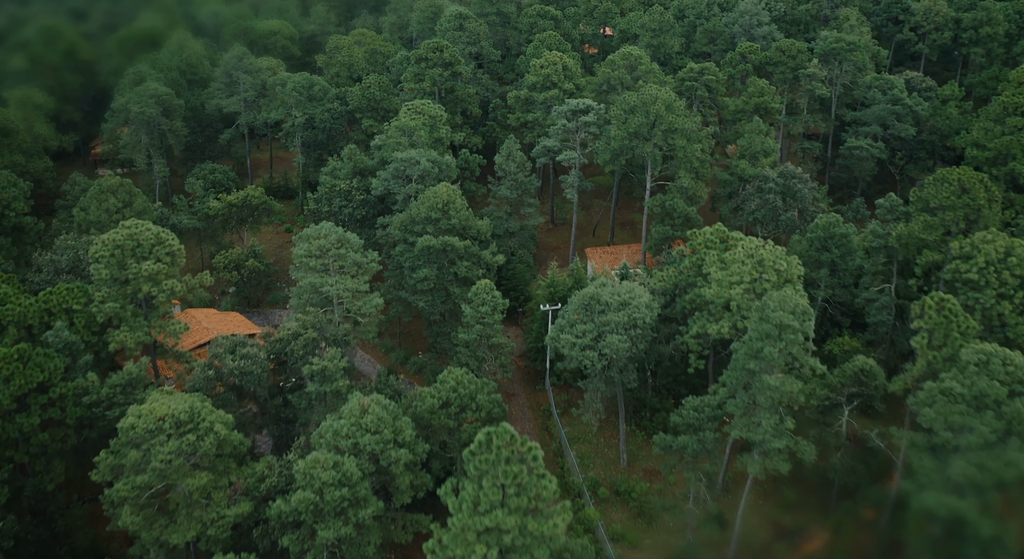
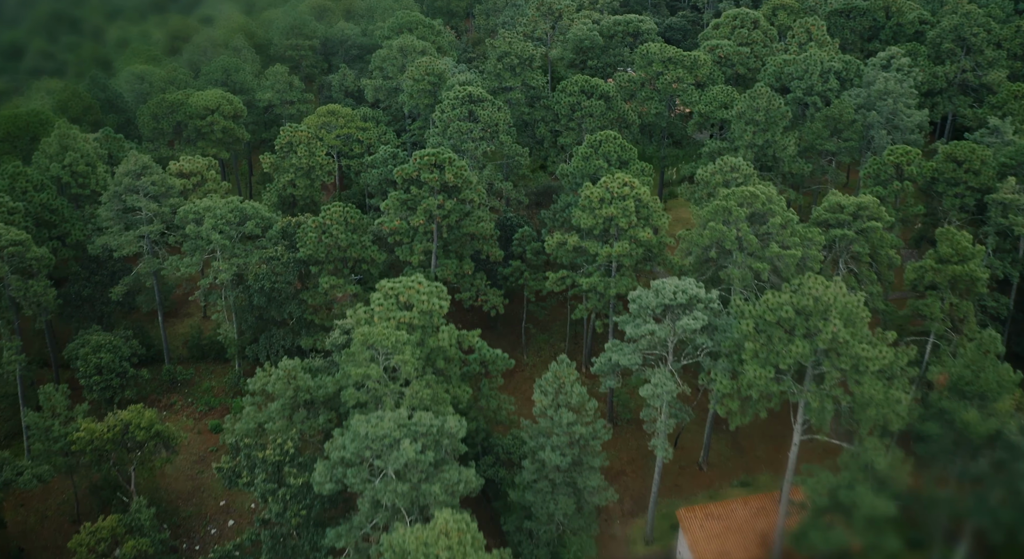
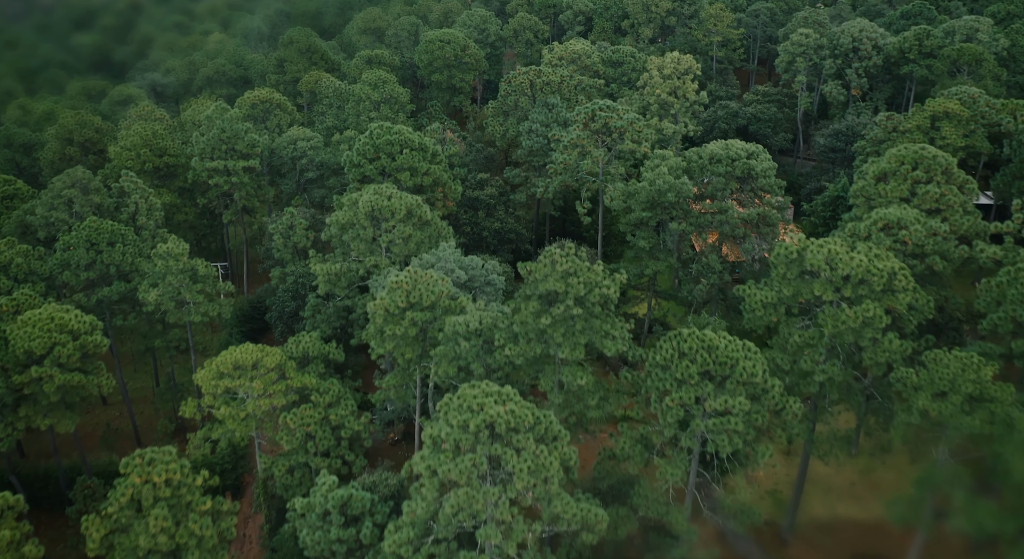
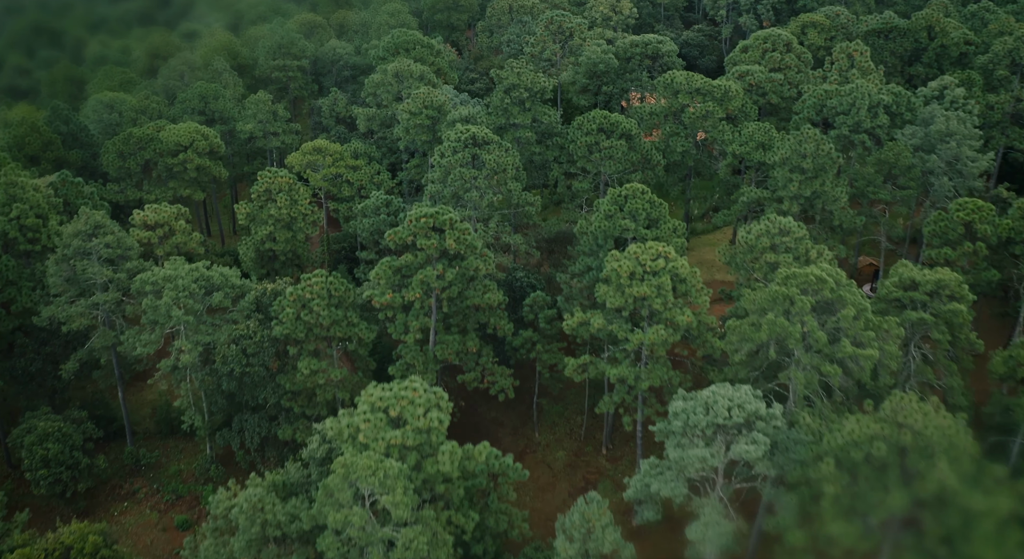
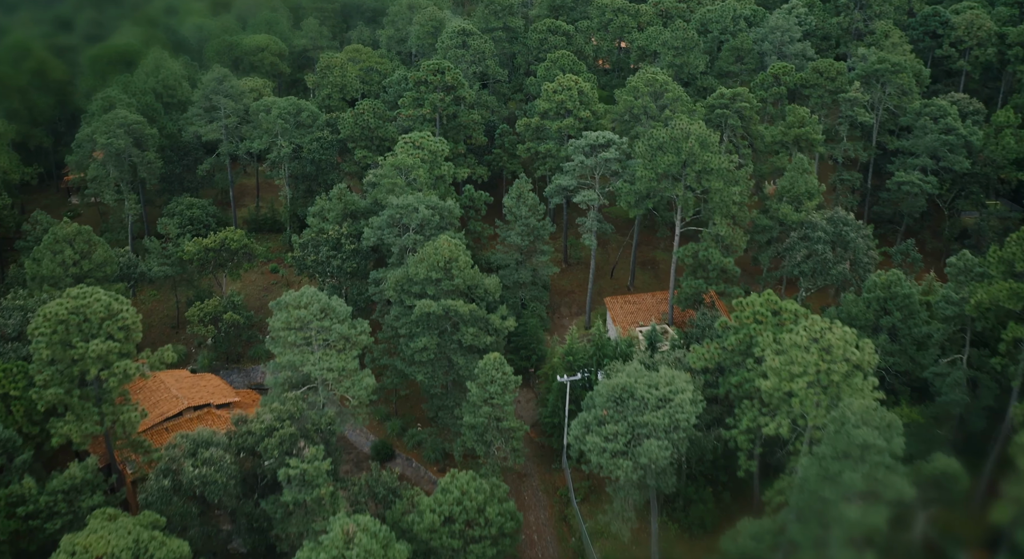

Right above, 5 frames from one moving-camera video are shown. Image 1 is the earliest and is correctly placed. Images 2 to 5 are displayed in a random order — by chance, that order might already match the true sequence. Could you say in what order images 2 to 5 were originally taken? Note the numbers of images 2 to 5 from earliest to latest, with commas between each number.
5, 2, 4, 3
